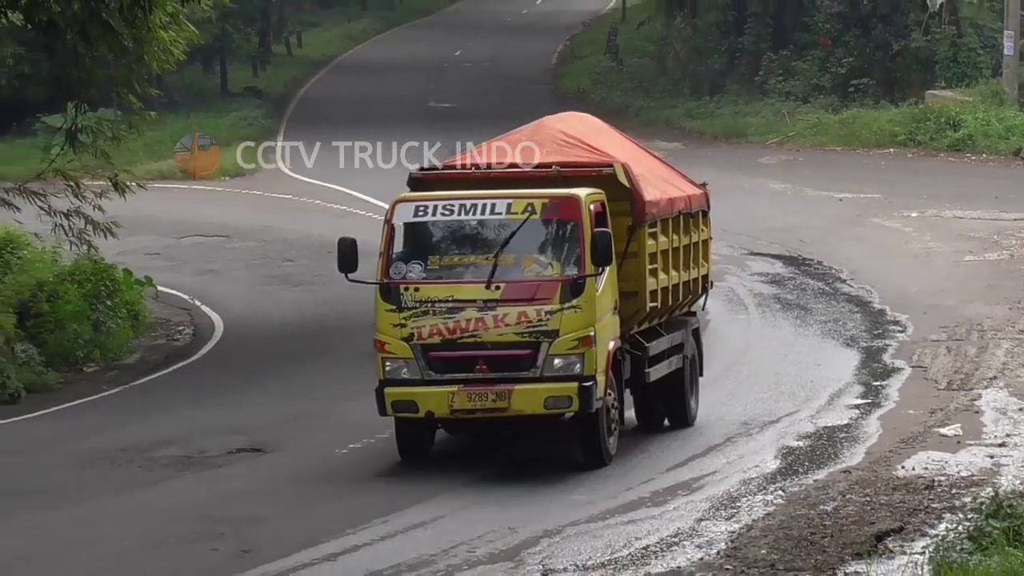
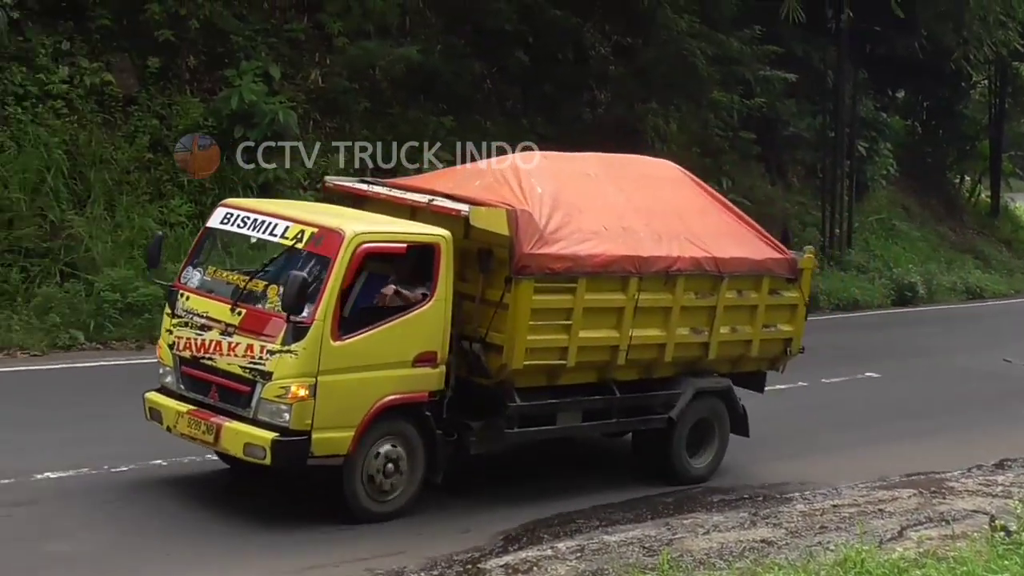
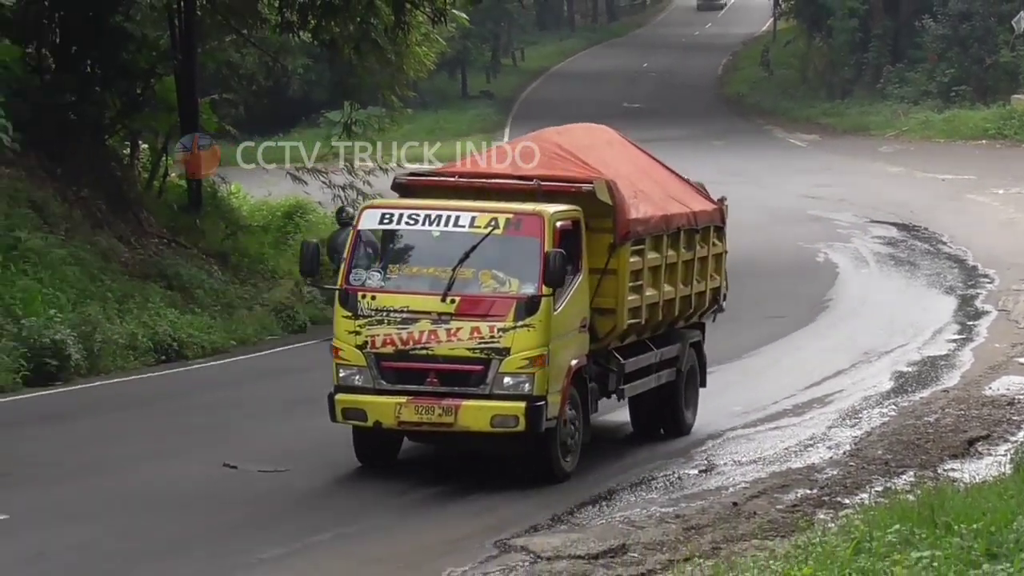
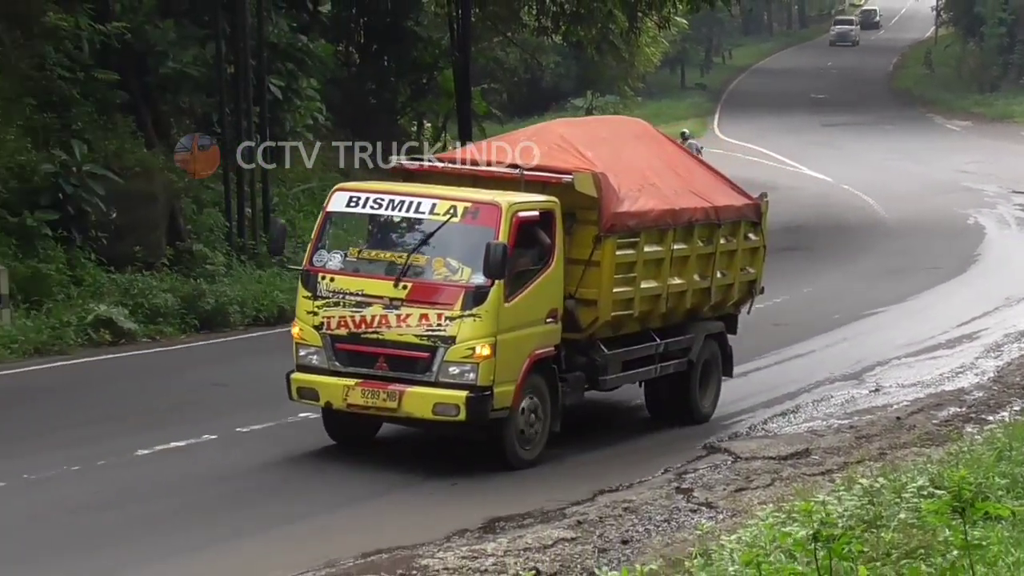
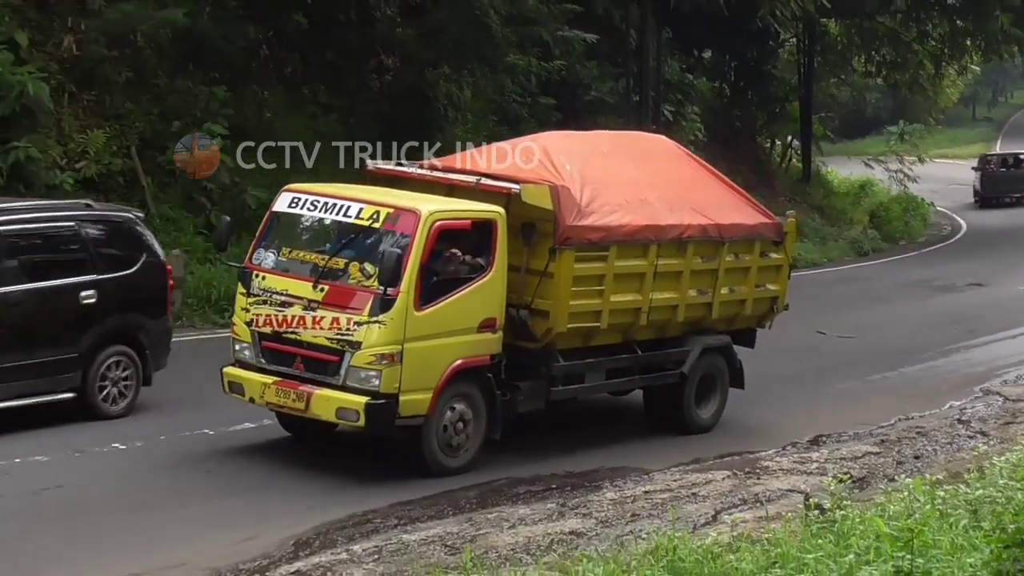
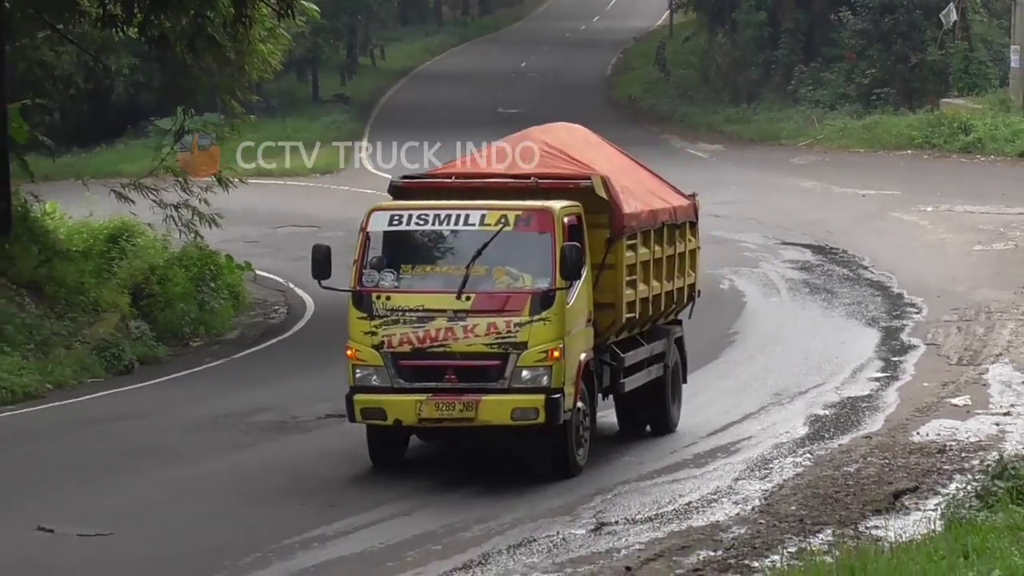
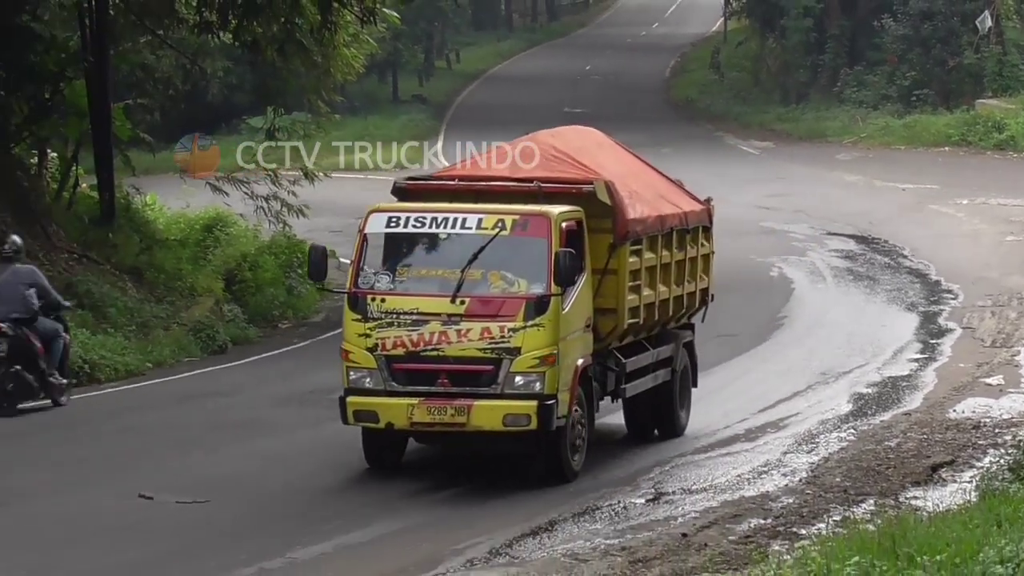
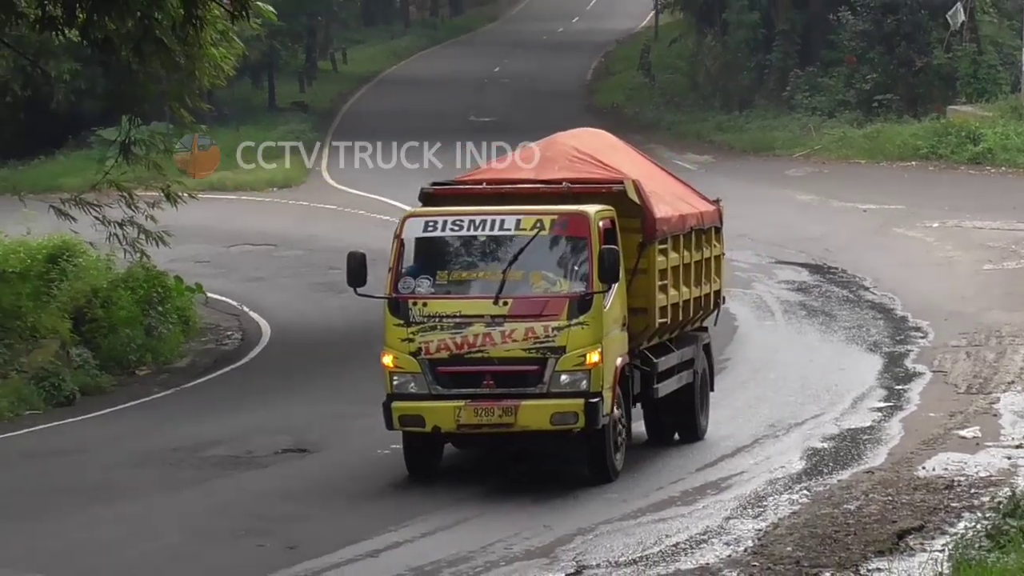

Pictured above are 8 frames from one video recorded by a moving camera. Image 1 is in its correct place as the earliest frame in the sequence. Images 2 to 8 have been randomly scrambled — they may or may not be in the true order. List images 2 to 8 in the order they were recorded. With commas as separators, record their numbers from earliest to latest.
8, 6, 7, 3, 4, 5, 2
